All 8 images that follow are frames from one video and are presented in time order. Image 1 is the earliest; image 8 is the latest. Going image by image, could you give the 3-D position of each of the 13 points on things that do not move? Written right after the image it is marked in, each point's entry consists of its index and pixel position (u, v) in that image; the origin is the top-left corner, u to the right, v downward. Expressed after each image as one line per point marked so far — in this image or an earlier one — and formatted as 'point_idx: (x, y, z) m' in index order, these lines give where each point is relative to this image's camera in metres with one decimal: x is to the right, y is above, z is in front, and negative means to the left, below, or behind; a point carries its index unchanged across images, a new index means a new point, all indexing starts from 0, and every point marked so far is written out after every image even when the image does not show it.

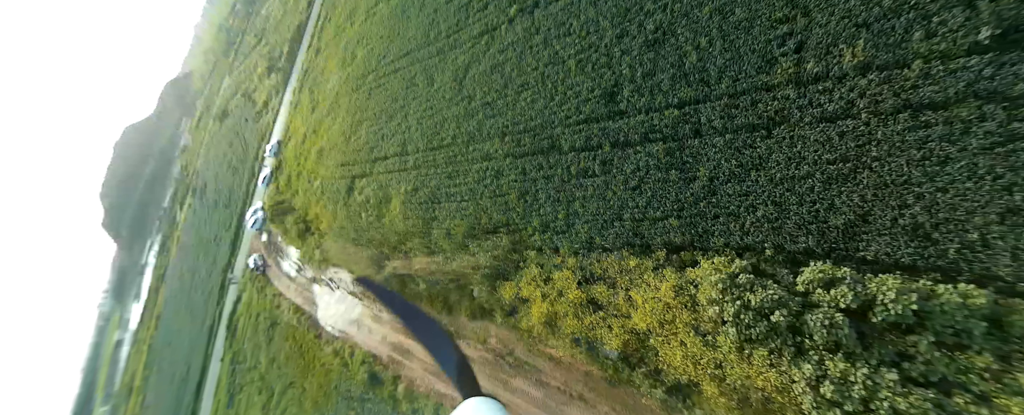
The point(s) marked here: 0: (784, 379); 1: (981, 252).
0: (+5.6, -3.6, +6.6) m
1: (+8.1, -0.7, +5.6) m
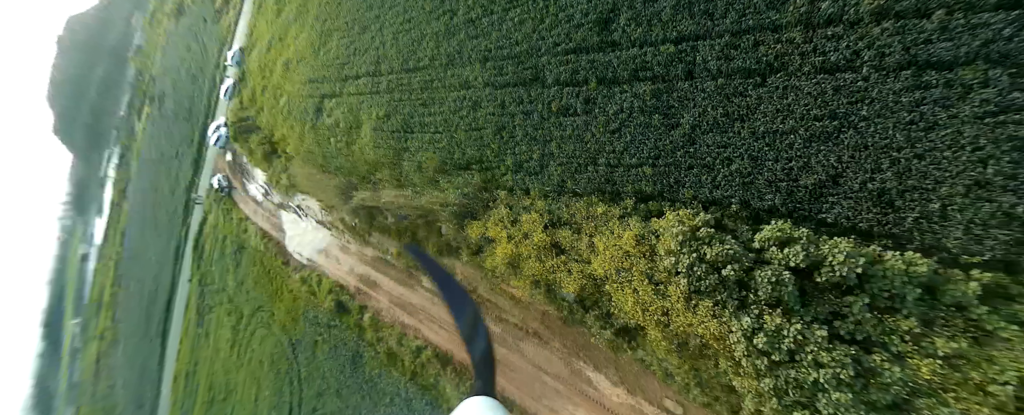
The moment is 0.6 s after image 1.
0: (+4.5, -2.7, +6.9) m
1: (+7.4, -0.2, +5.6) m
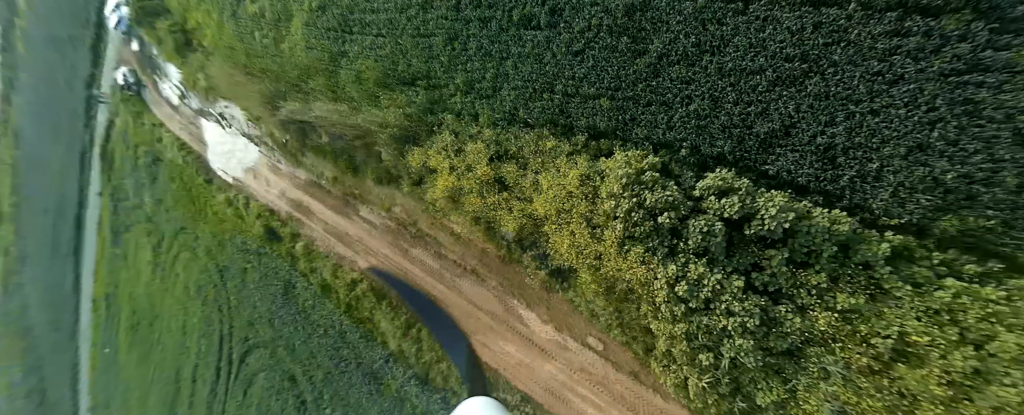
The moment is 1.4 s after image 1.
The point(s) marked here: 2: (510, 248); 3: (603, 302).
0: (+2.9, -1.4, +6.8) m
1: (+6.2, +0.4, +5.5) m
2: (-0.1, -1.2, +9.9) m
3: (+2.3, -2.3, +7.9) m
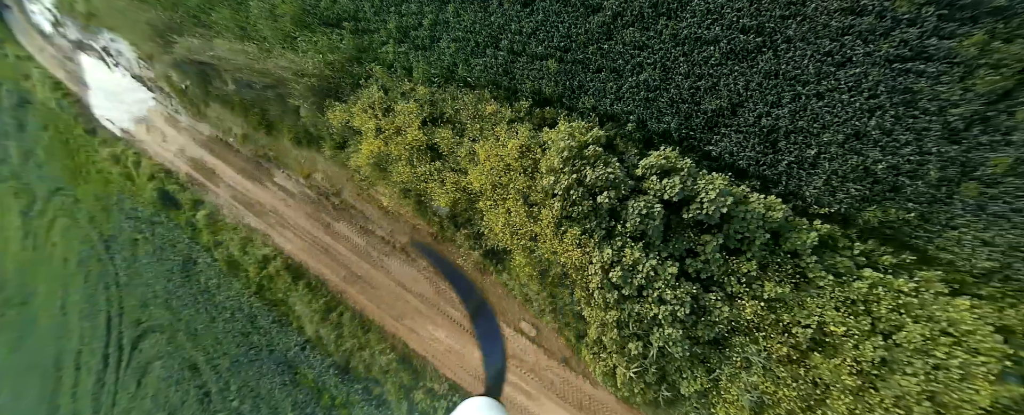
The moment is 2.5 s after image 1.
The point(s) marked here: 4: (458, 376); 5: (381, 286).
0: (+1.4, -1.0, +6.2) m
1: (+4.9, +0.6, +5.4) m
2: (-2.0, -0.4, +8.8) m
3: (+0.5, -1.8, +7.3) m
4: (-1.4, -4.5, +9.0) m
5: (-4.1, -2.4, +9.9) m
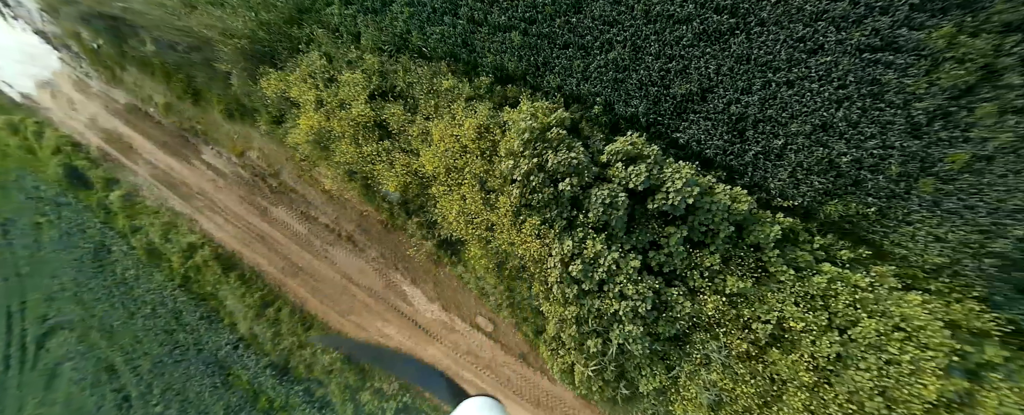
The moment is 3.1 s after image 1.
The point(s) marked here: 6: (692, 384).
0: (+0.5, -0.7, +5.6) m
1: (+4.2, +0.7, +5.2) m
2: (-3.0, 0.0, +8.0) m
3: (-0.4, -1.5, +6.7) m
4: (-2.6, -4.2, +8.2) m
5: (-5.3, -2.0, +8.9) m
6: (+2.9, -2.9, +5.3) m
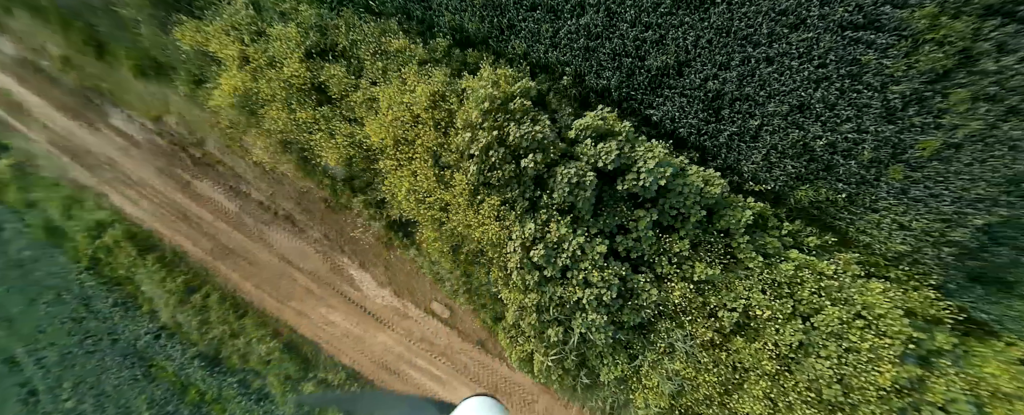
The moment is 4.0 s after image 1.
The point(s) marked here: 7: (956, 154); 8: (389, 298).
0: (-0.2, -0.4, +5.1) m
1: (+3.5, +1.0, +4.9) m
2: (-3.9, +0.5, +7.0) m
3: (-1.2, -1.1, +6.0) m
4: (-3.6, -3.6, +7.6) m
5: (-6.3, -1.4, +7.8) m
6: (+2.2, -2.6, +5.0) m
7: (+5.7, +0.7, +4.1) m
8: (-2.9, -2.2, +7.6) m
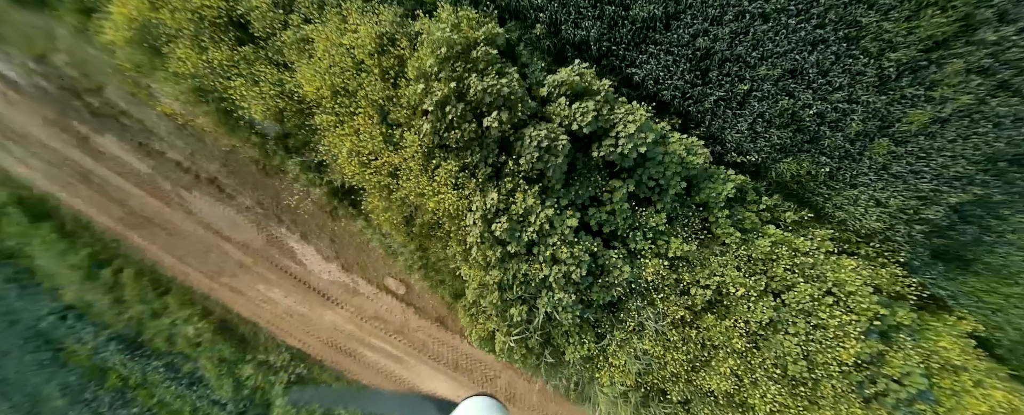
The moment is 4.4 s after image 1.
0: (-0.7, 0.0, +4.4) m
1: (+3.0, +1.3, +4.4) m
2: (-4.6, +1.2, +5.9) m
3: (-1.9, -0.5, +5.4) m
4: (-4.4, -2.9, +6.9) m
5: (-7.1, -0.6, +6.7) m
6: (+1.6, -2.2, +4.8) m
7: (+5.3, +1.0, +3.9) m
8: (-3.7, -1.5, +6.9) m
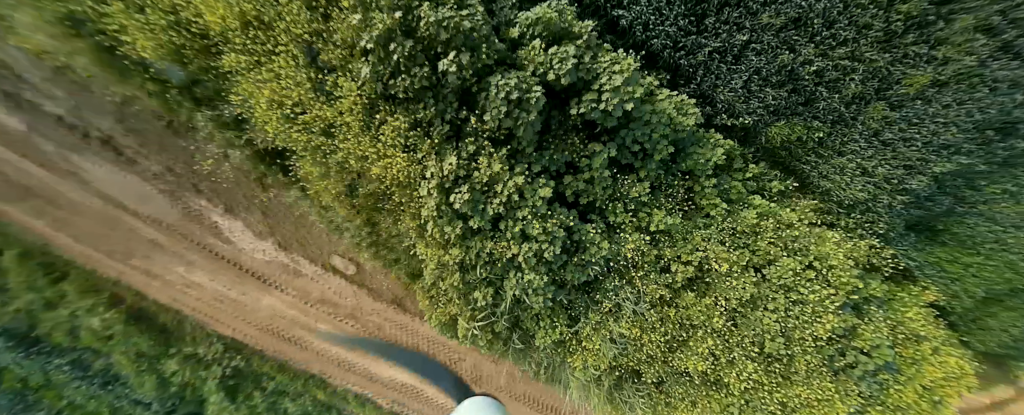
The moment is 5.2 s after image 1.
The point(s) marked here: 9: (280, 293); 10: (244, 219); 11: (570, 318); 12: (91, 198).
0: (-1.1, +0.4, +3.7) m
1: (+2.6, +1.7, +3.9) m
2: (-5.1, +1.7, +4.7) m
3: (-2.4, -0.1, +4.5) m
4: (-5.1, -2.3, +6.0) m
5: (-7.7, 0.0, +5.4) m
6: (+1.1, -1.8, +4.4) m
7: (+4.9, +1.3, +3.7) m
8: (-4.3, -0.9, +5.9) m
9: (-4.3, -1.7, +6.0) m
10: (-4.7, -0.3, +5.7) m
11: (+0.8, -1.6, +4.6) m
12: (-7.2, +0.1, +5.5) m
